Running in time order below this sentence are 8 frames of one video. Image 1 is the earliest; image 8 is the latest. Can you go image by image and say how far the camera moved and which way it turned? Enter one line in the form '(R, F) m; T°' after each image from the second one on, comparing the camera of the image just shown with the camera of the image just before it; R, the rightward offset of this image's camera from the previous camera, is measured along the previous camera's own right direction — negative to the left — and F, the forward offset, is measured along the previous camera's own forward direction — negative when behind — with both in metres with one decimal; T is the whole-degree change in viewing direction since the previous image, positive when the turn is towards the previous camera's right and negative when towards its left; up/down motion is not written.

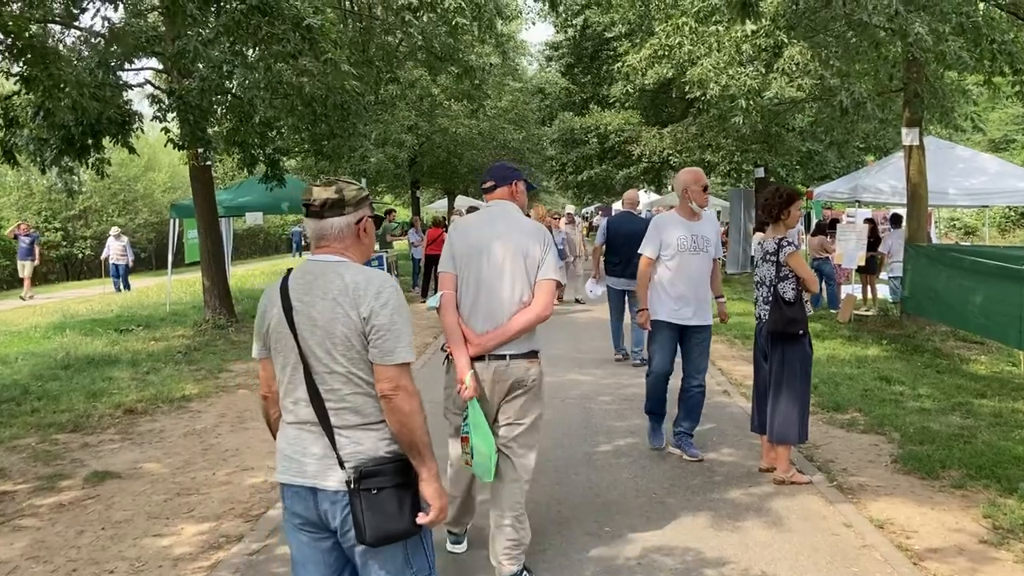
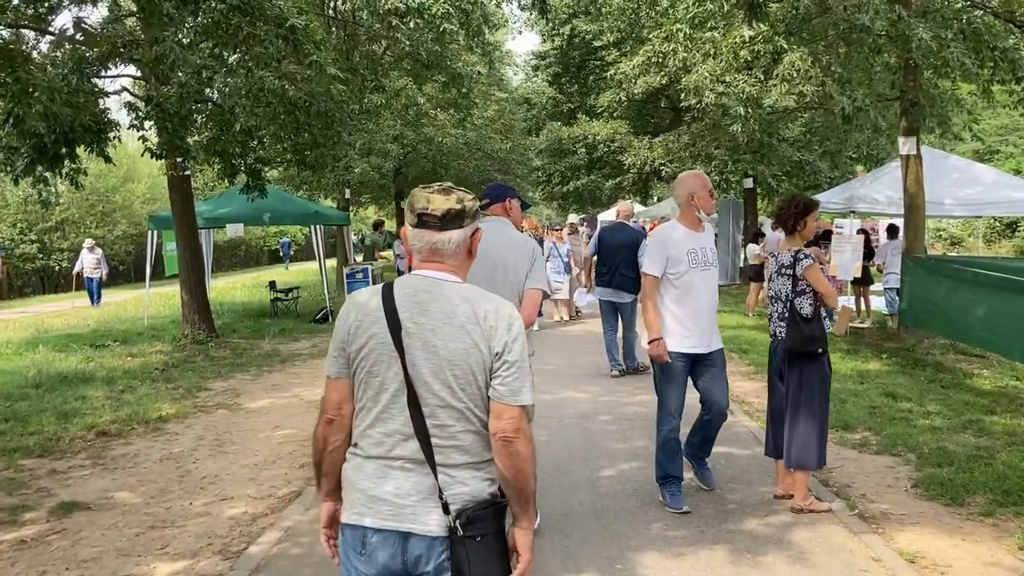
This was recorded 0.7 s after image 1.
(-0.1, +0.3) m; +1°
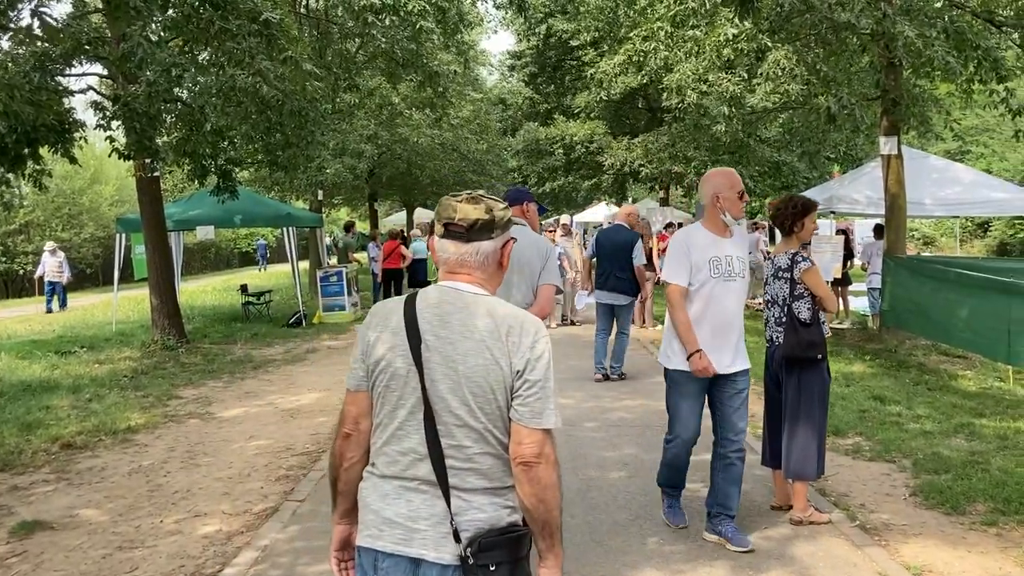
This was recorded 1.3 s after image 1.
(-0.1, +0.2) m; +2°
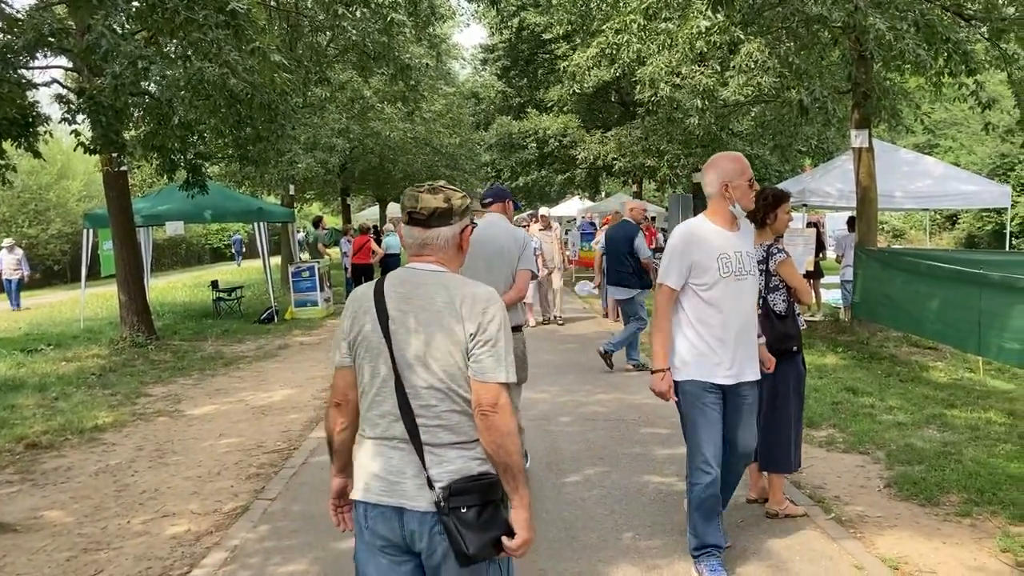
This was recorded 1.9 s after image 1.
(0.0, +0.1) m; +2°
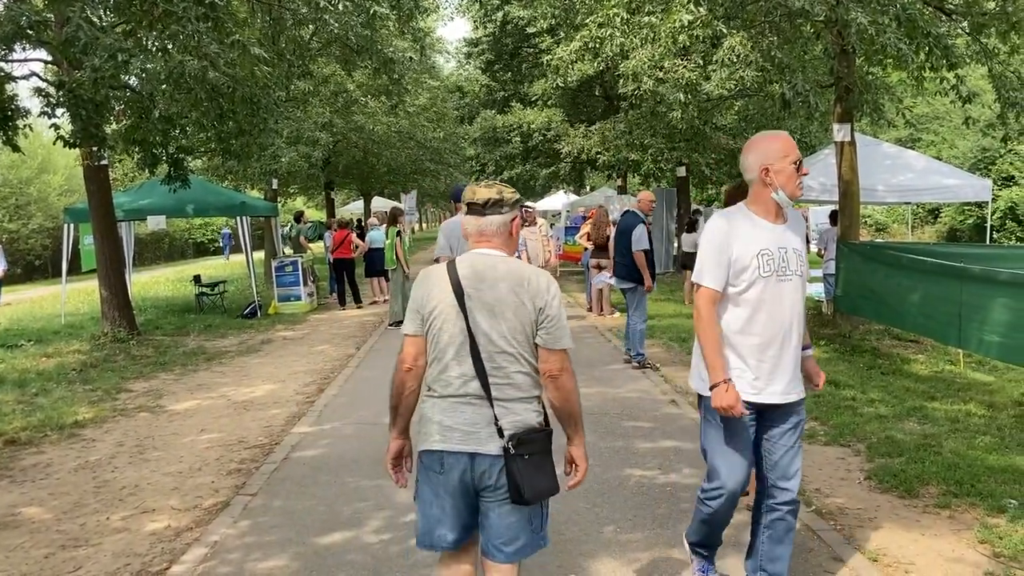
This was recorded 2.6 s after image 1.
(0.0, 0.0) m; +1°
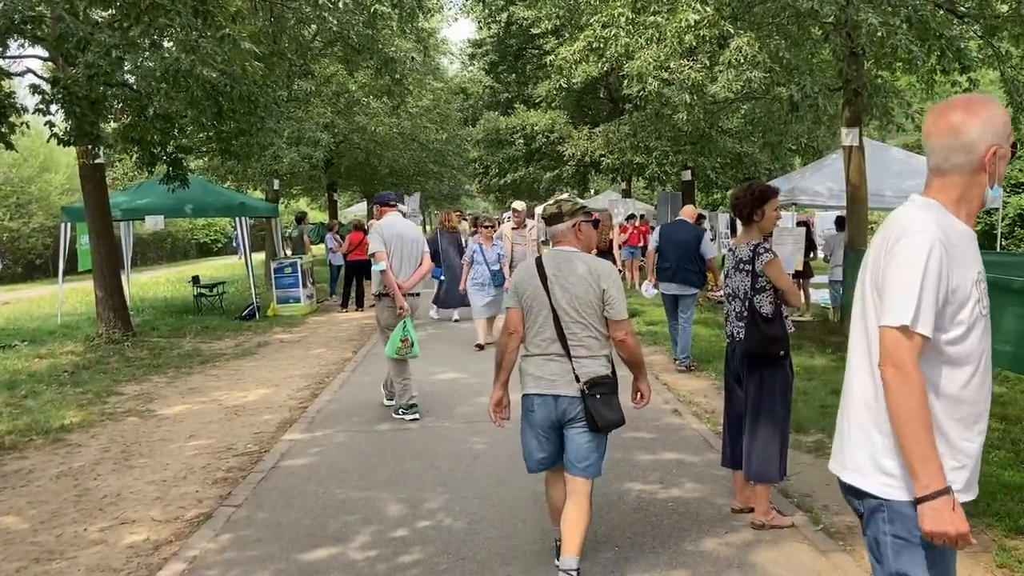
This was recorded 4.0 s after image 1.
(0.0, +0.2) m; 0°
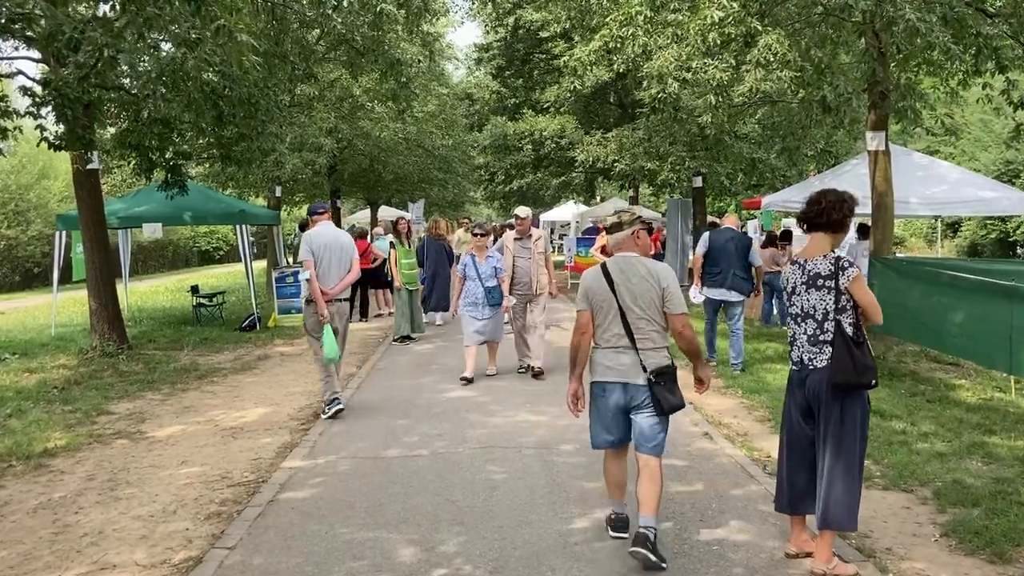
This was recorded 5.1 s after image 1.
(-0.1, +0.5) m; 0°
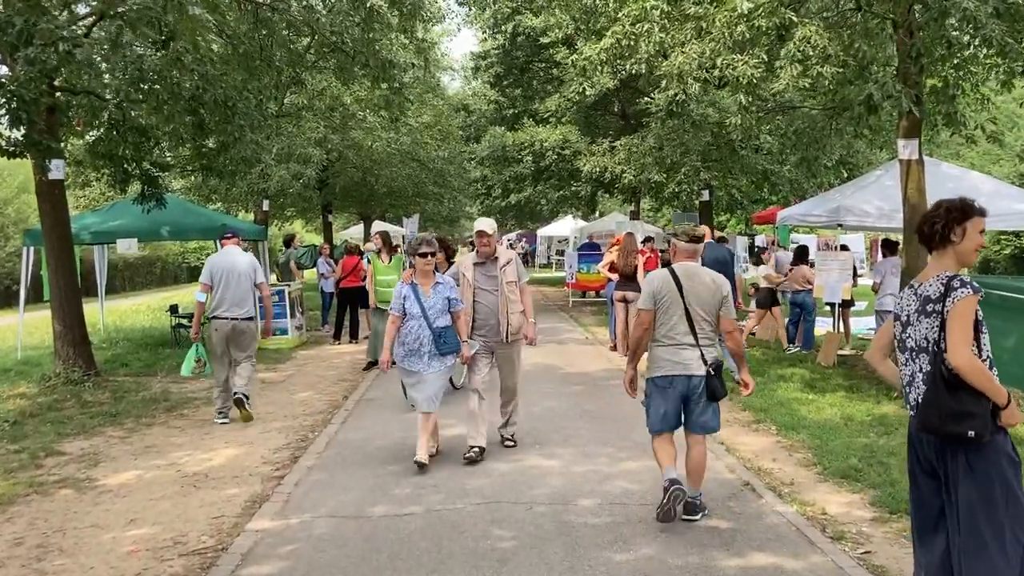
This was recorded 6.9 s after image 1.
(-0.1, +0.9) m; 0°
